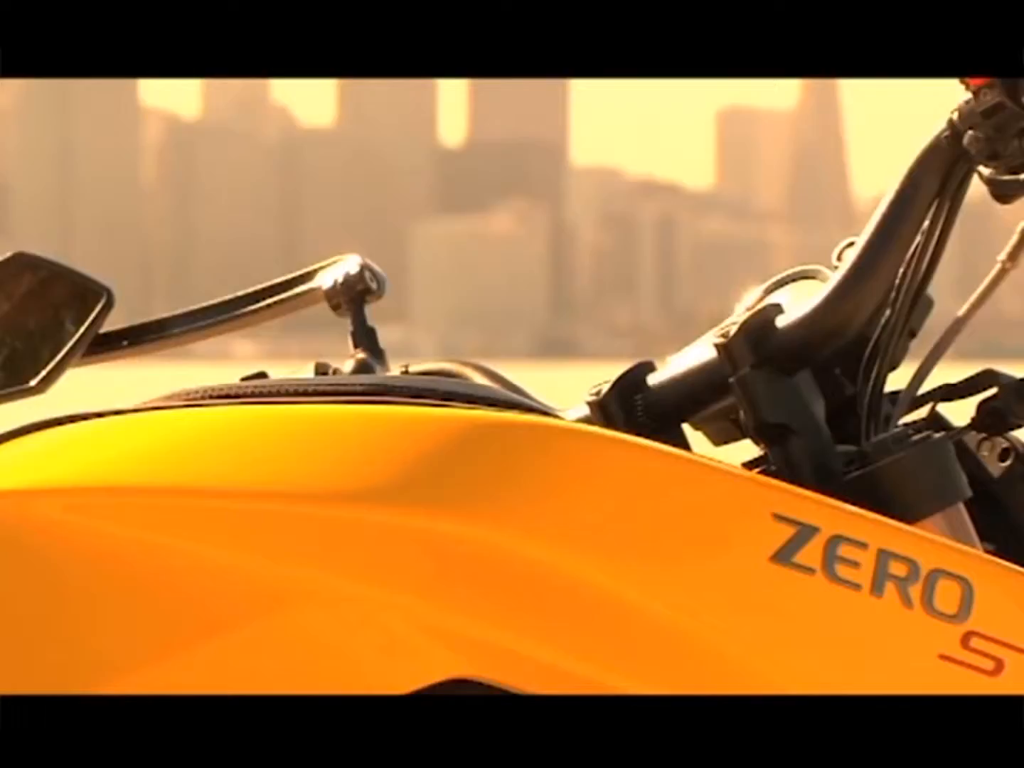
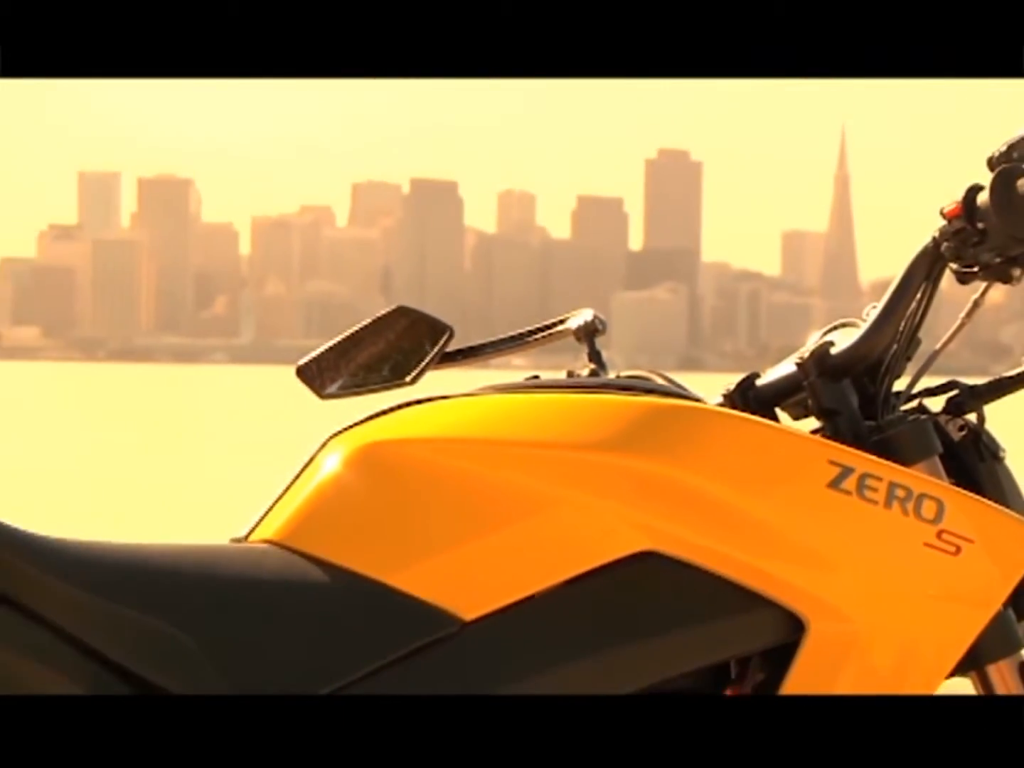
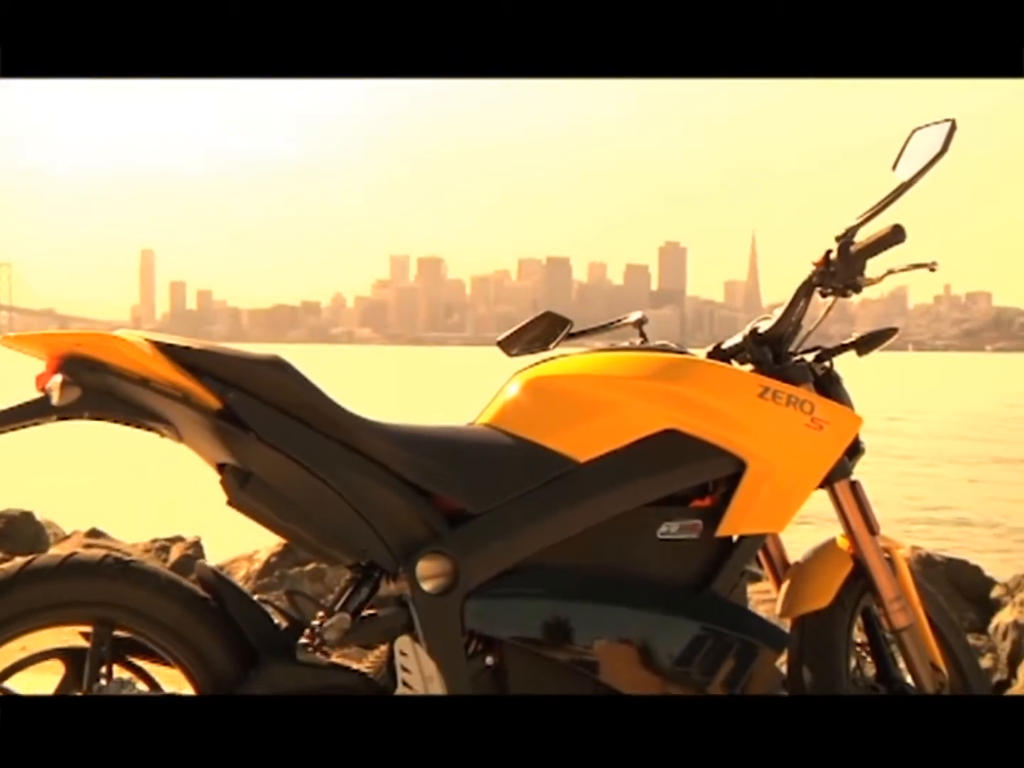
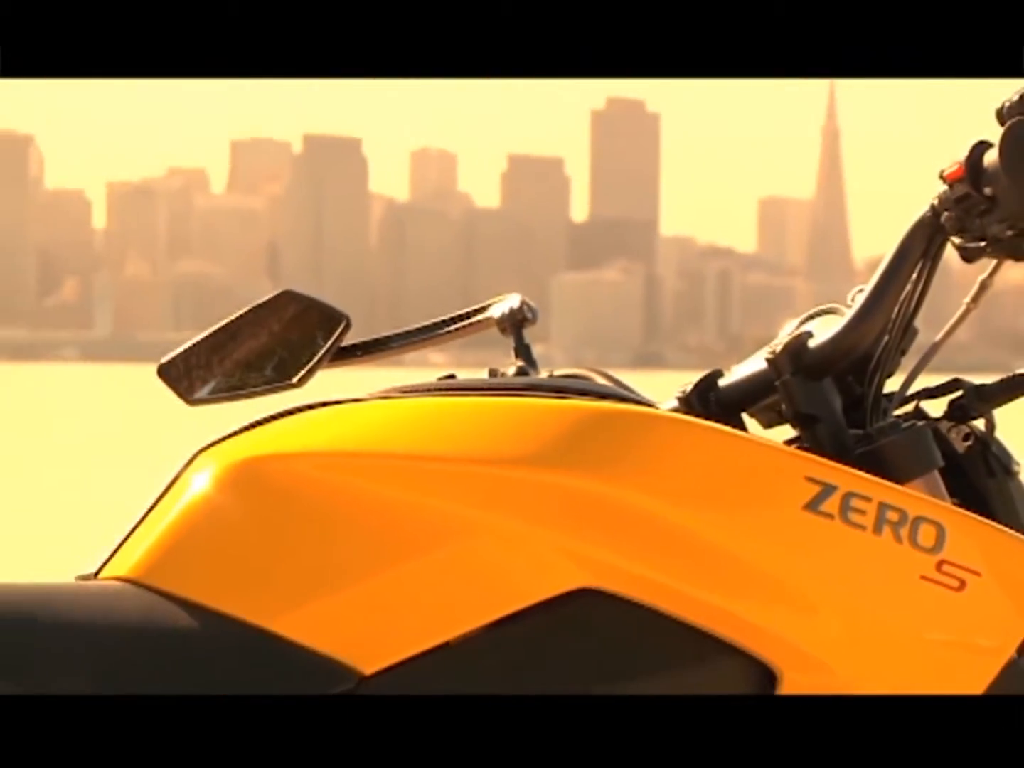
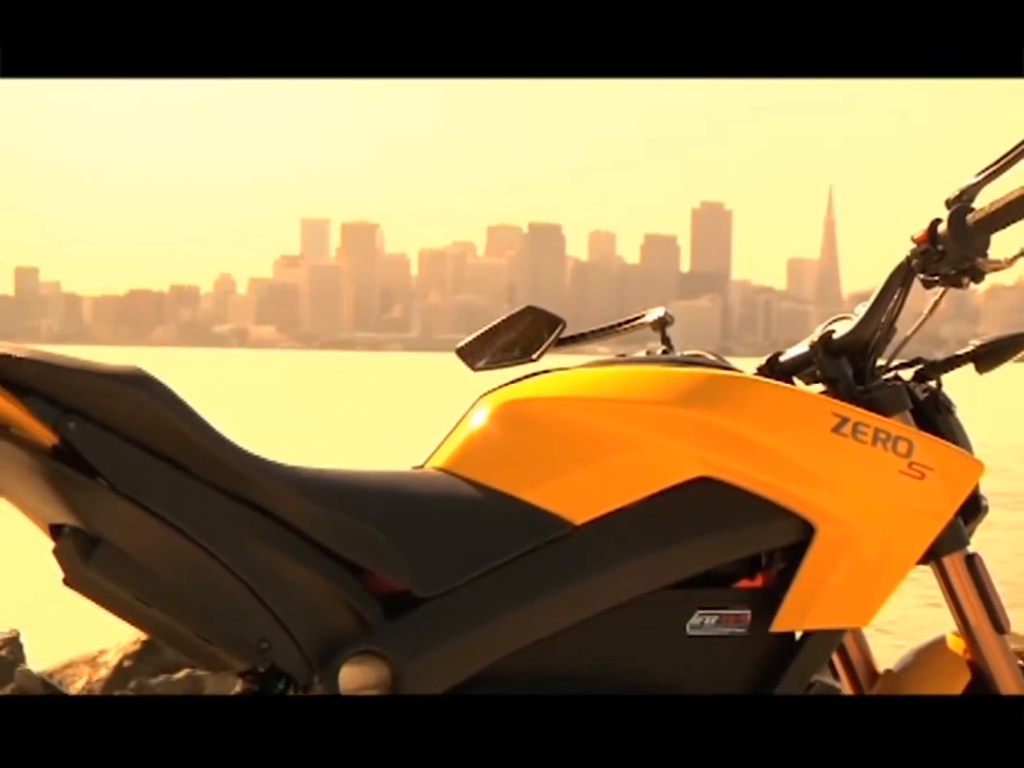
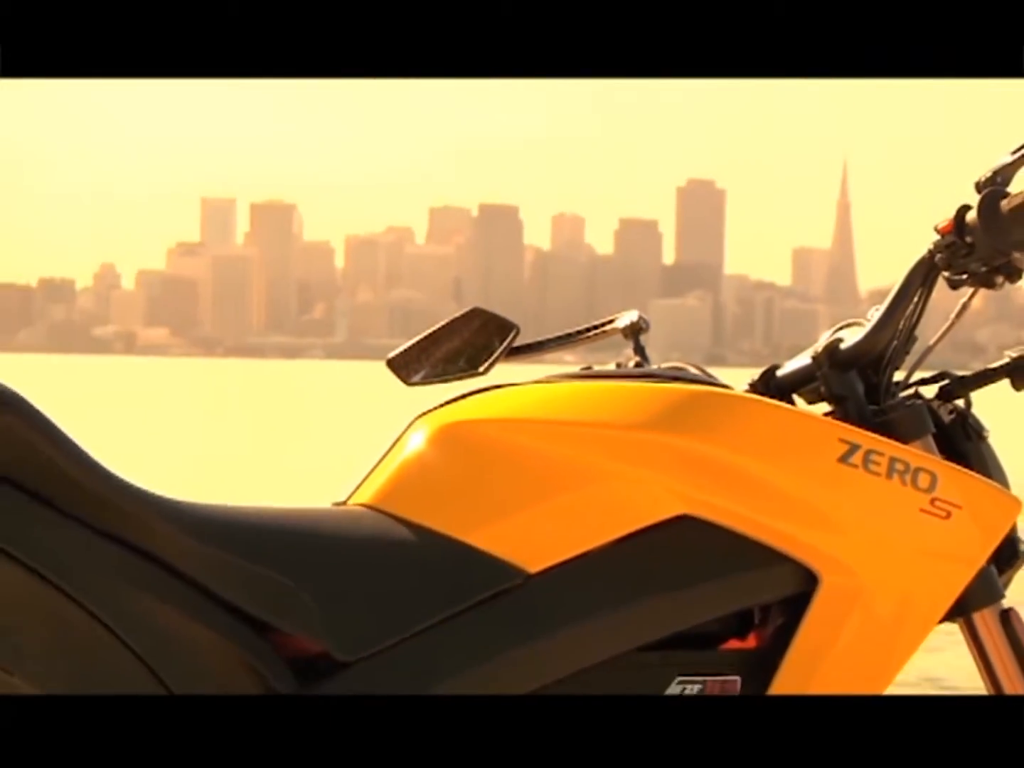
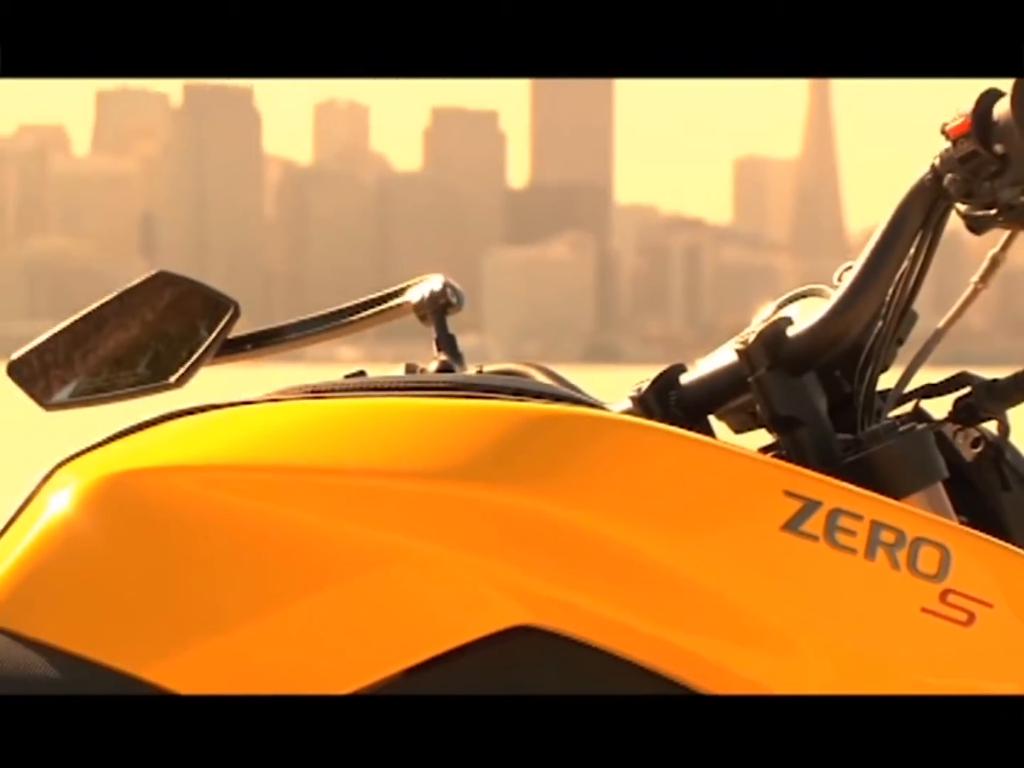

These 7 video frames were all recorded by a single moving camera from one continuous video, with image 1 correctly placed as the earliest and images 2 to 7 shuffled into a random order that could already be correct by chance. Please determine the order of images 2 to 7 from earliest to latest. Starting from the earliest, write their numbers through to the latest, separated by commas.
7, 4, 2, 6, 5, 3
